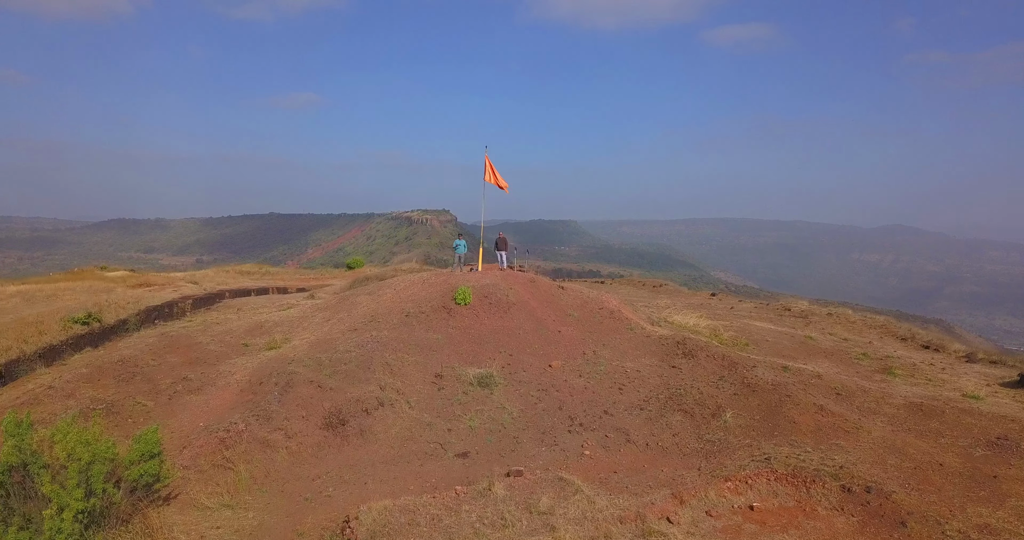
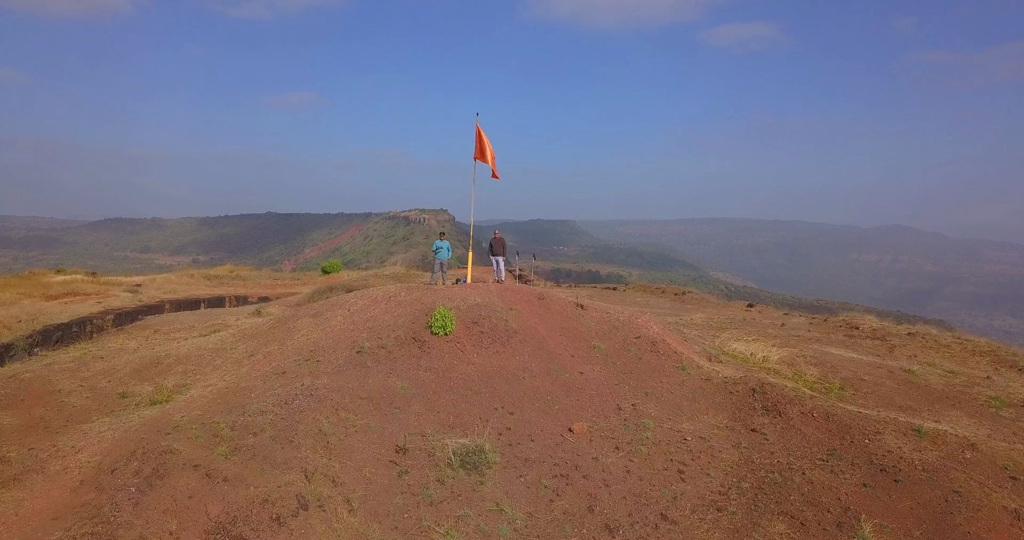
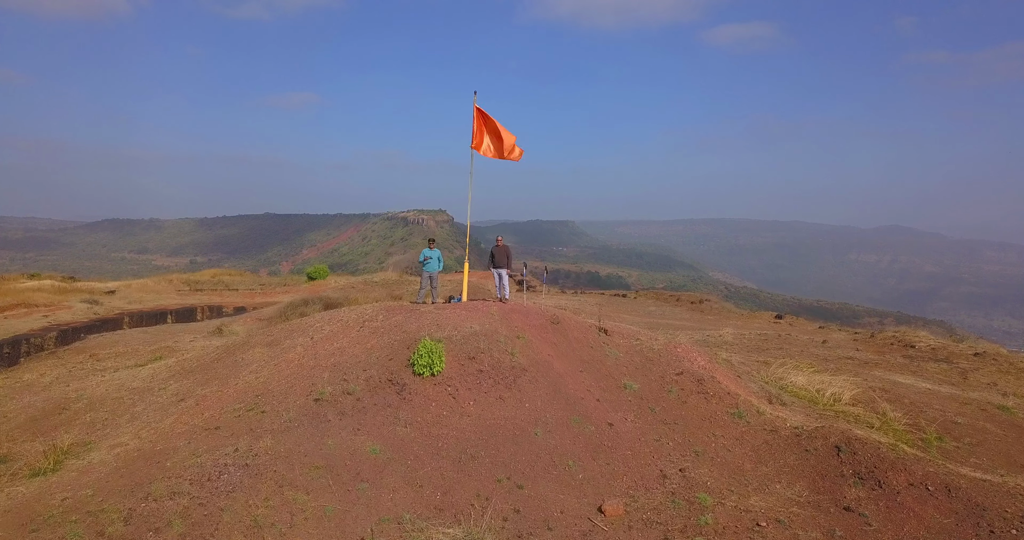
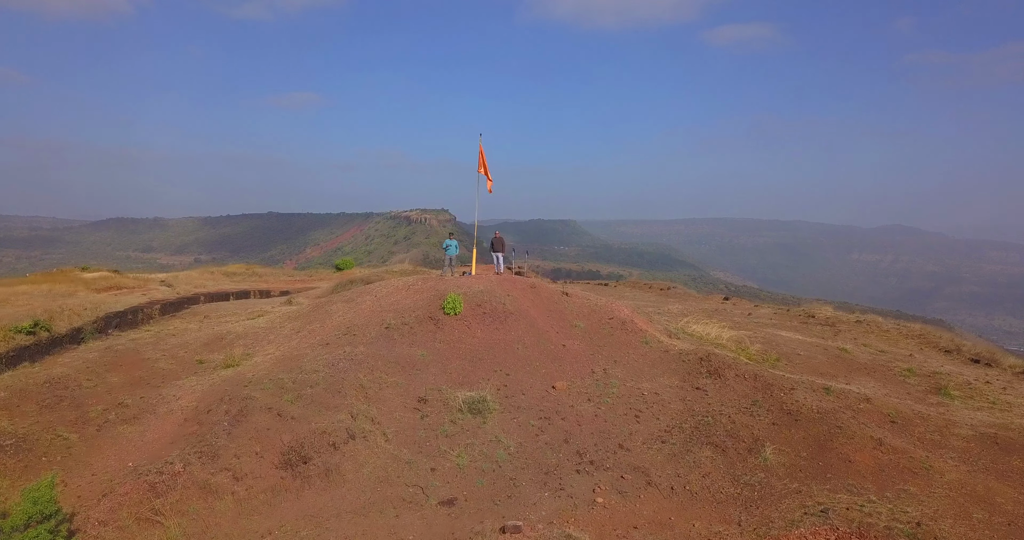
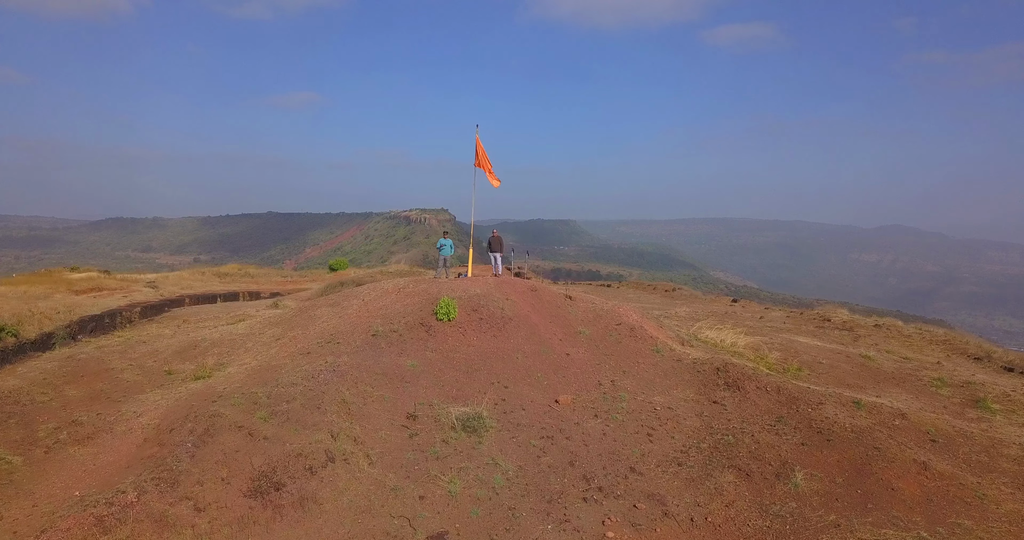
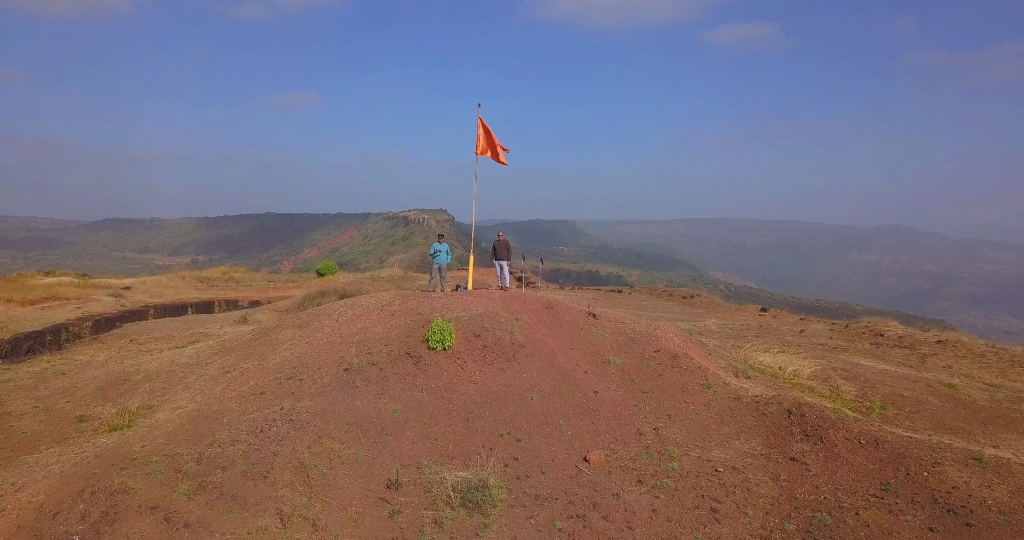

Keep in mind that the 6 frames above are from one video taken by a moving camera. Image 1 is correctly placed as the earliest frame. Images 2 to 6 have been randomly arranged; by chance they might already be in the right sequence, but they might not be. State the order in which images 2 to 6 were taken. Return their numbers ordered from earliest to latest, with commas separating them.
4, 5, 2, 6, 3
